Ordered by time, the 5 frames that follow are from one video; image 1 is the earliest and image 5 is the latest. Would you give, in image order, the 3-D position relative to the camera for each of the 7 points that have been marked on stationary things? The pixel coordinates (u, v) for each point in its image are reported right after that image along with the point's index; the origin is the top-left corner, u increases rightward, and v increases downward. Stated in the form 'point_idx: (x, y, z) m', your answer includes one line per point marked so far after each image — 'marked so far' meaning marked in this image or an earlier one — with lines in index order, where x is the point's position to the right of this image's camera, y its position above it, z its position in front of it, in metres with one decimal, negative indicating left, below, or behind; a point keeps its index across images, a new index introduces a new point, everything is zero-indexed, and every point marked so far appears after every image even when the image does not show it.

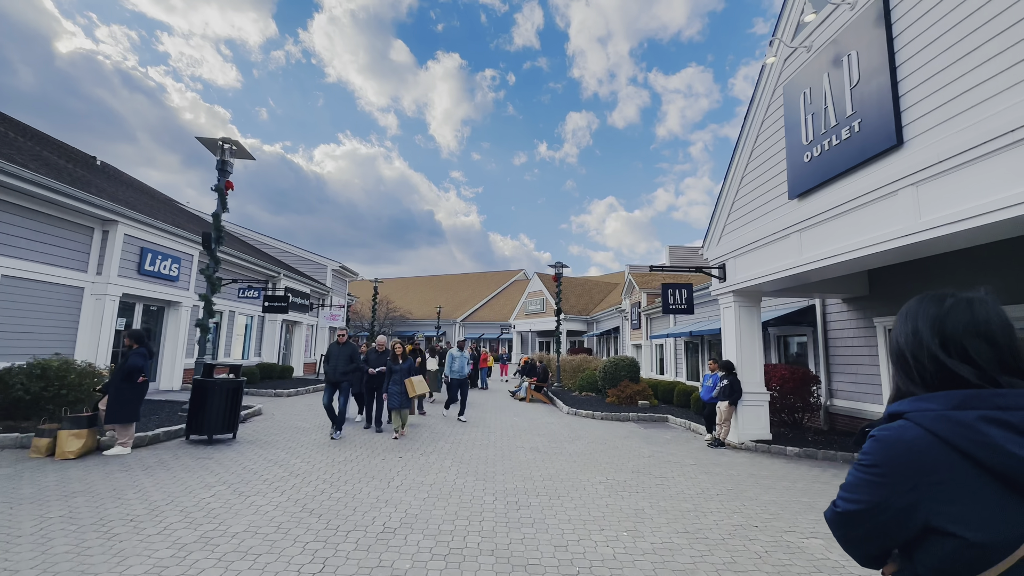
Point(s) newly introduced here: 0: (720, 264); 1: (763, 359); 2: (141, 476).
0: (+4.6, +0.5, +9.9) m
1: (+5.1, -1.5, +9.2) m
2: (-4.3, -2.2, +5.2) m
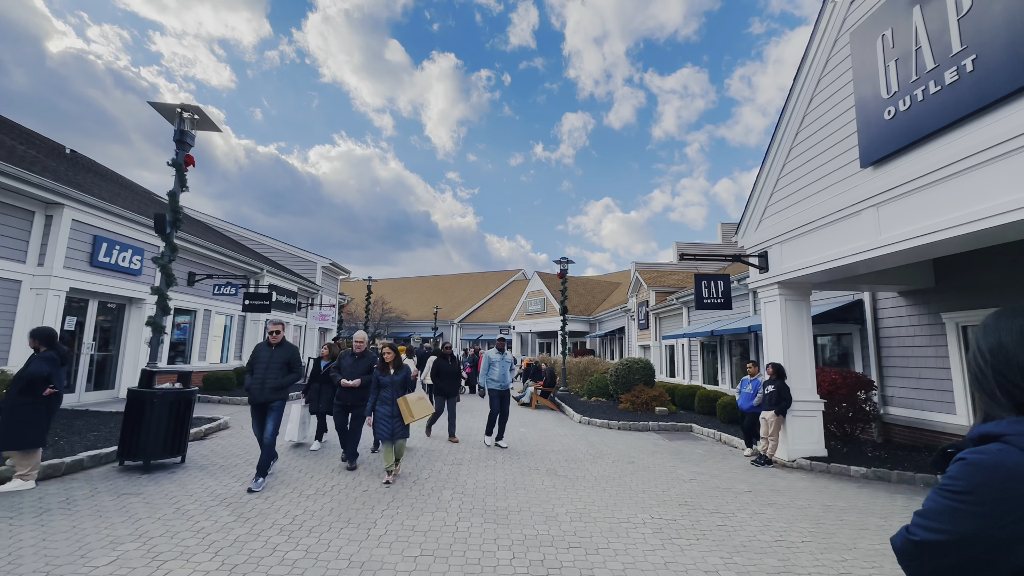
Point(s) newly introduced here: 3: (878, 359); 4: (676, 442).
0: (+4.8, +0.7, +8.6) m
1: (+5.3, -1.3, +7.9) m
2: (-4.1, -2.0, +3.8) m
3: (+7.6, -1.5, +9.3) m
4: (+3.6, -3.4, +9.8) m
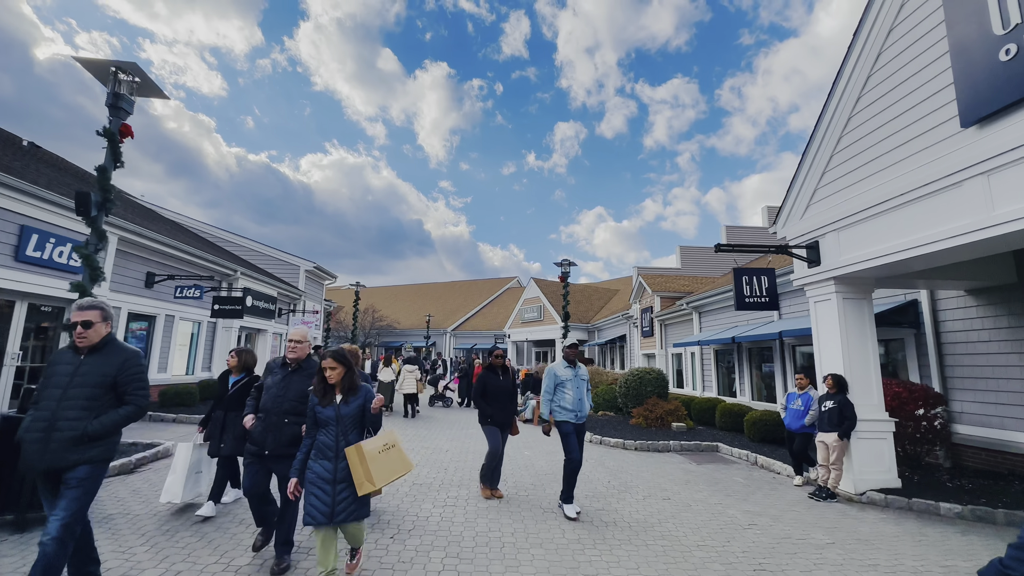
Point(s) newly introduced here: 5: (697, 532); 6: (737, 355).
0: (+4.9, +0.7, +7.3) m
1: (+5.4, -1.3, +6.6) m
2: (-4.0, -1.9, +2.3) m
3: (+7.6, -1.4, +8.0) m
4: (+3.6, -3.3, +8.4) m
5: (+2.0, -2.6, +4.8) m
6: (+7.3, -2.2, +14.5) m
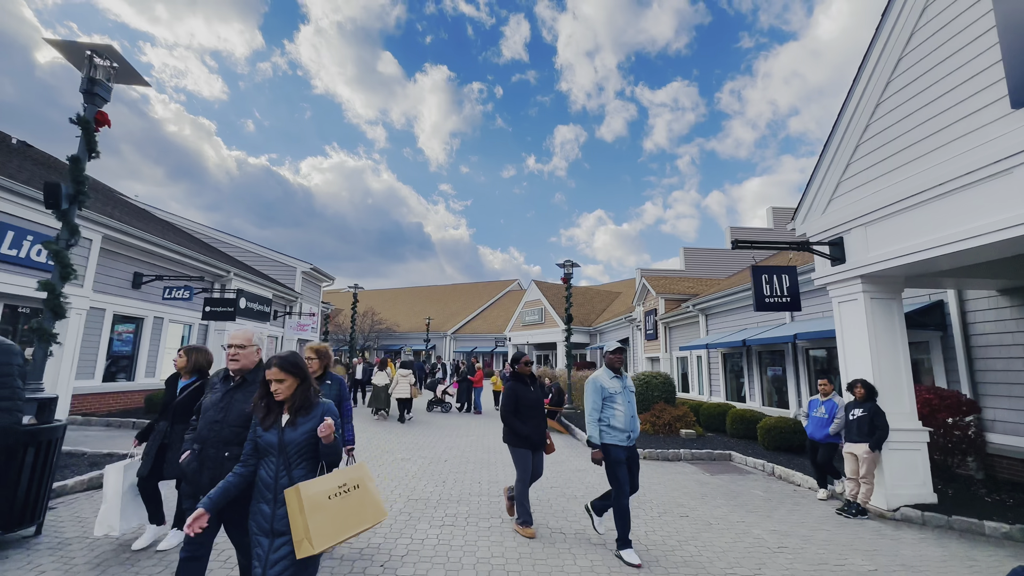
0: (+4.9, +0.7, +6.9) m
1: (+5.4, -1.2, +6.1) m
2: (-3.9, -1.9, +1.9) m
3: (+7.7, -1.4, +7.5) m
4: (+3.7, -3.3, +7.9) m
5: (+2.0, -2.6, +4.3) m
6: (+7.3, -2.2, +14.1) m
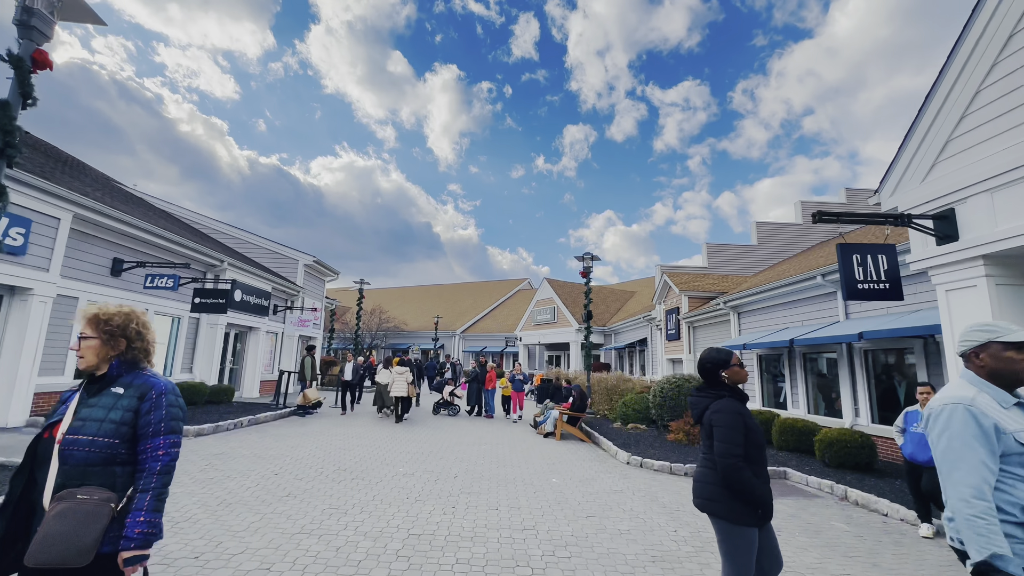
0: (+5.2, +0.9, +5.5) m
1: (+5.8, -1.1, +4.8) m
2: (-3.7, -1.6, +0.7) m
3: (+8.0, -1.3, +6.1) m
4: (+4.0, -3.1, +6.6) m
5: (+2.3, -2.3, +3.0) m
6: (+7.8, -2.1, +12.7) m
